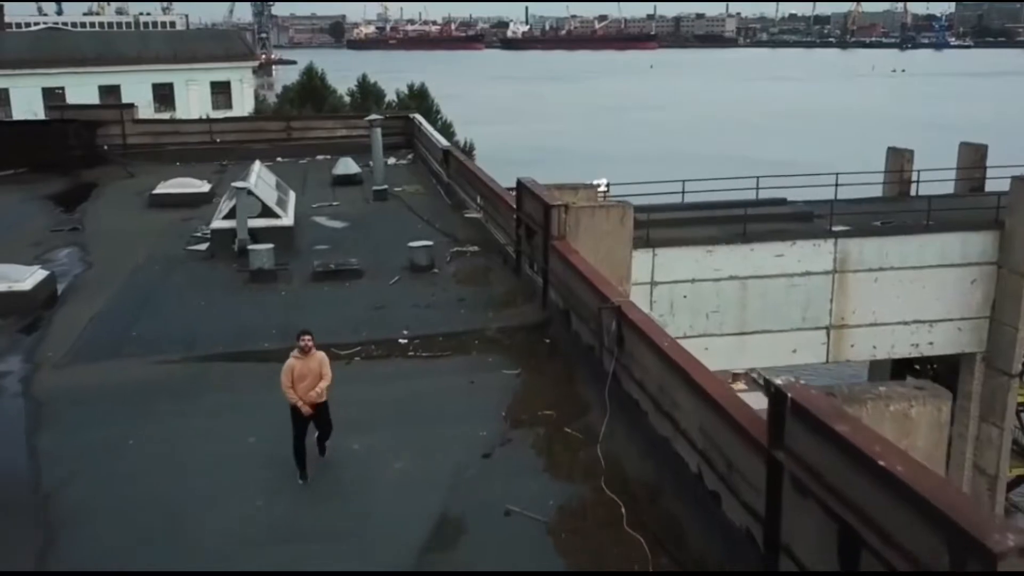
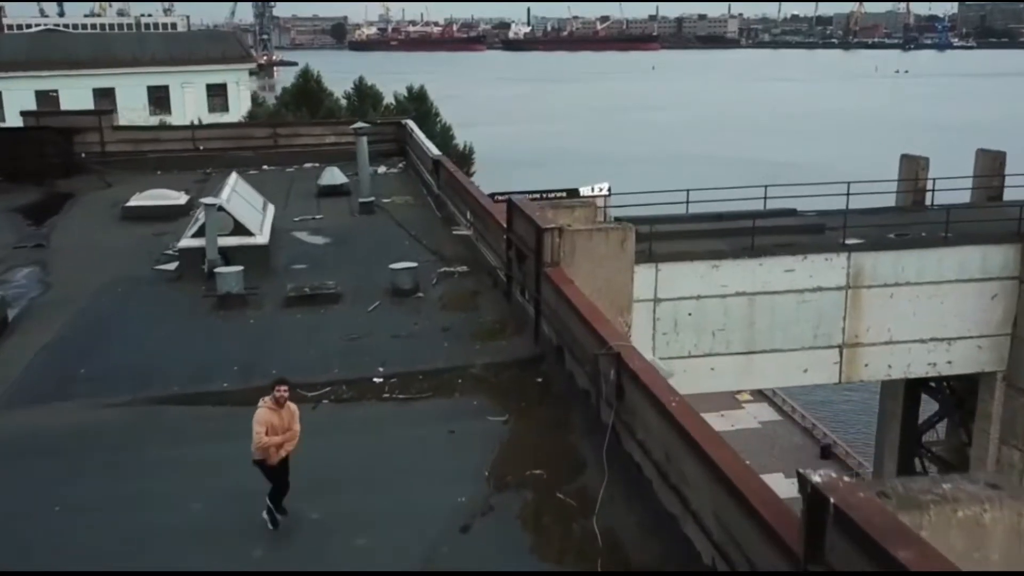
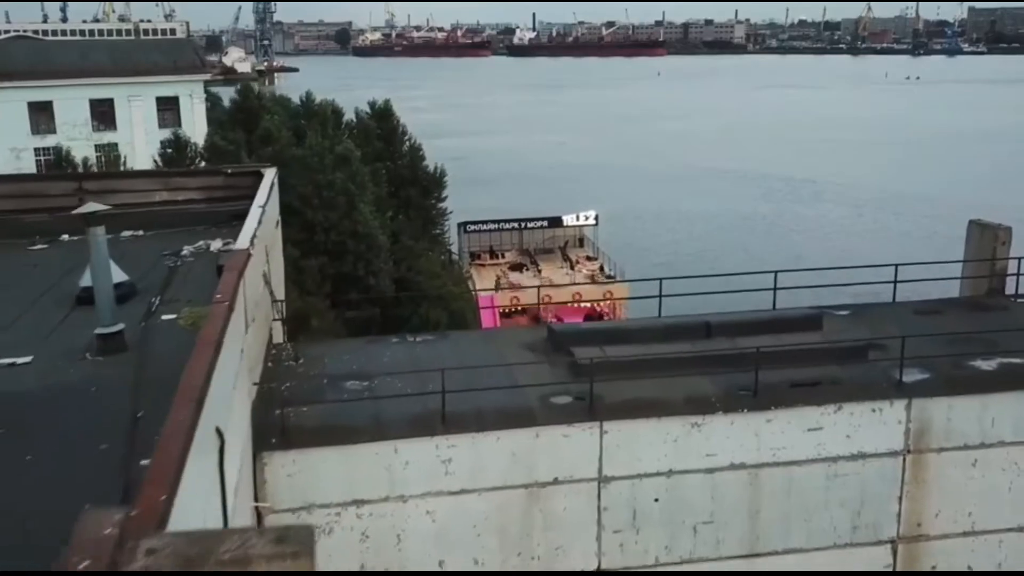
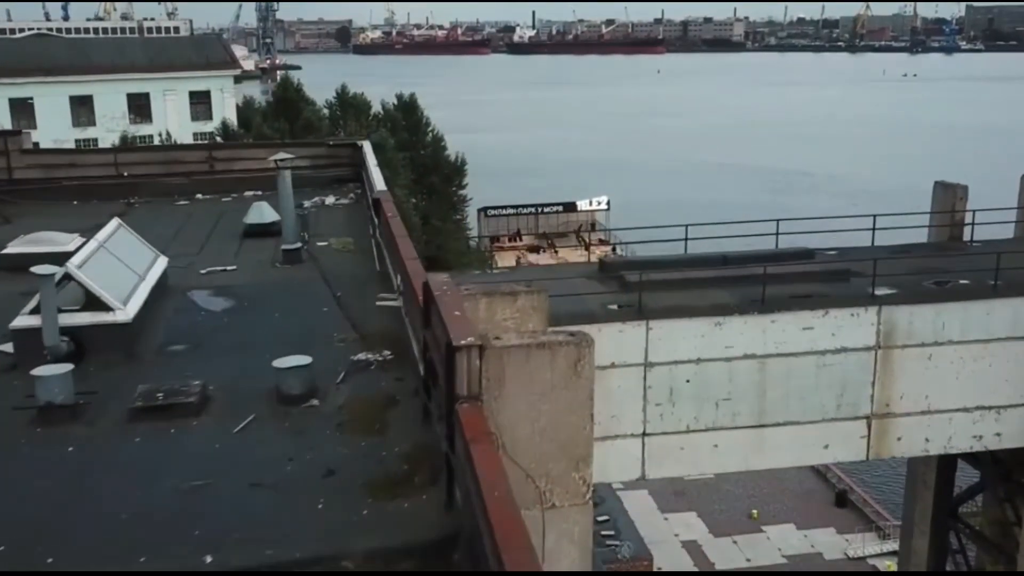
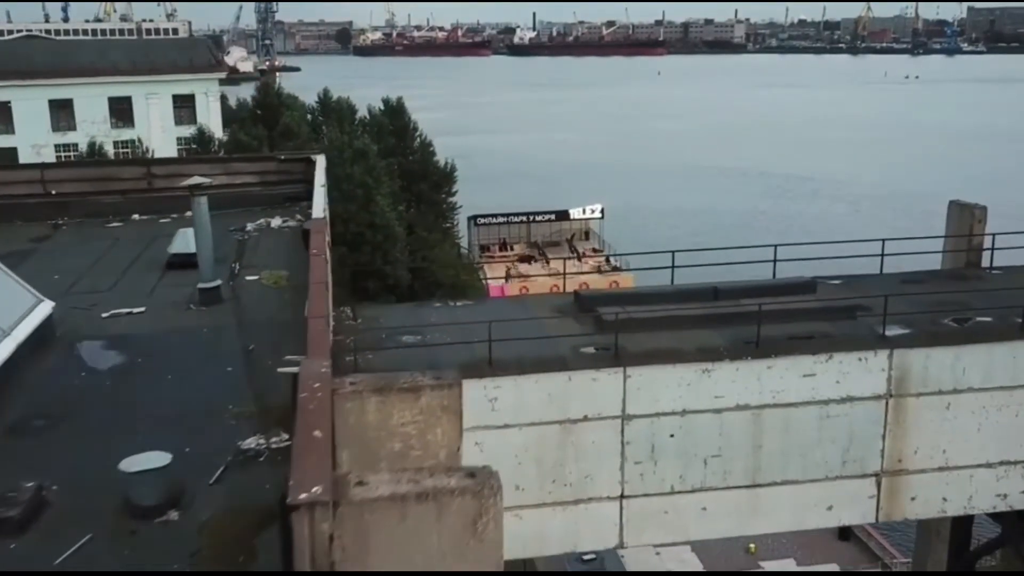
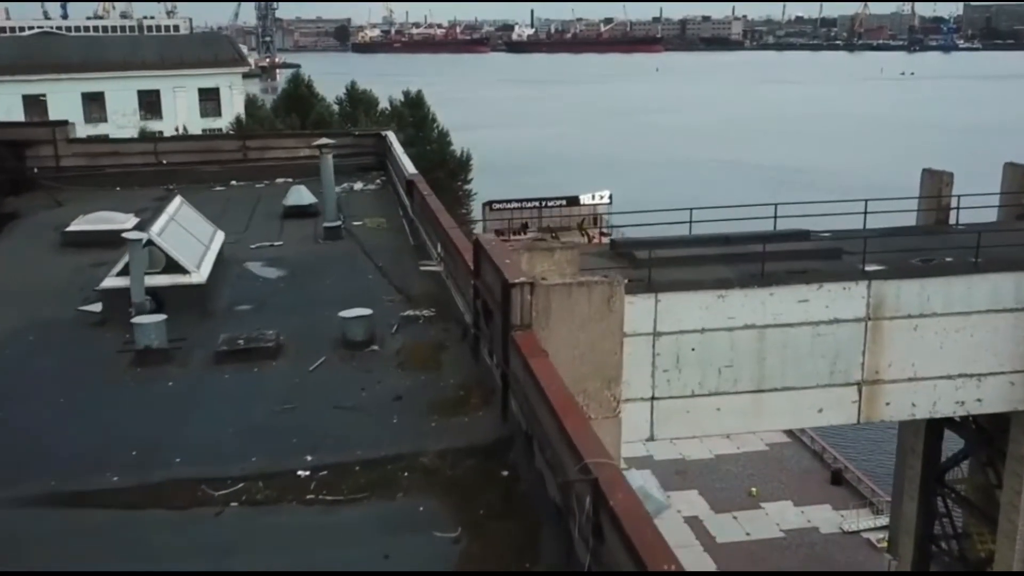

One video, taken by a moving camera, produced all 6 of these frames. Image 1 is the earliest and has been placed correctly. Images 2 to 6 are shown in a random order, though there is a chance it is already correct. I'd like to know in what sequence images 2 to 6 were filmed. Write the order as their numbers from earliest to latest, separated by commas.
2, 6, 4, 5, 3
